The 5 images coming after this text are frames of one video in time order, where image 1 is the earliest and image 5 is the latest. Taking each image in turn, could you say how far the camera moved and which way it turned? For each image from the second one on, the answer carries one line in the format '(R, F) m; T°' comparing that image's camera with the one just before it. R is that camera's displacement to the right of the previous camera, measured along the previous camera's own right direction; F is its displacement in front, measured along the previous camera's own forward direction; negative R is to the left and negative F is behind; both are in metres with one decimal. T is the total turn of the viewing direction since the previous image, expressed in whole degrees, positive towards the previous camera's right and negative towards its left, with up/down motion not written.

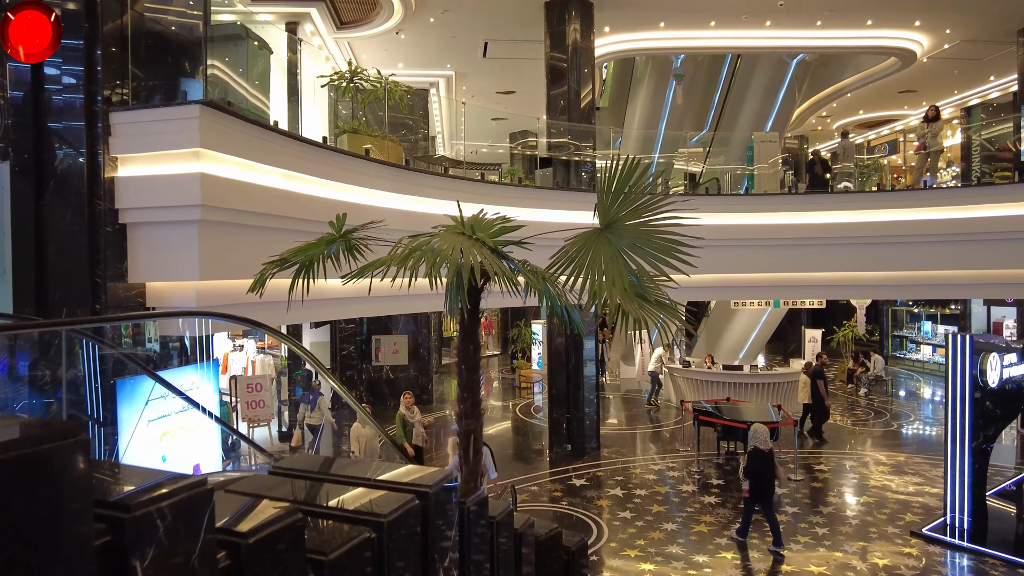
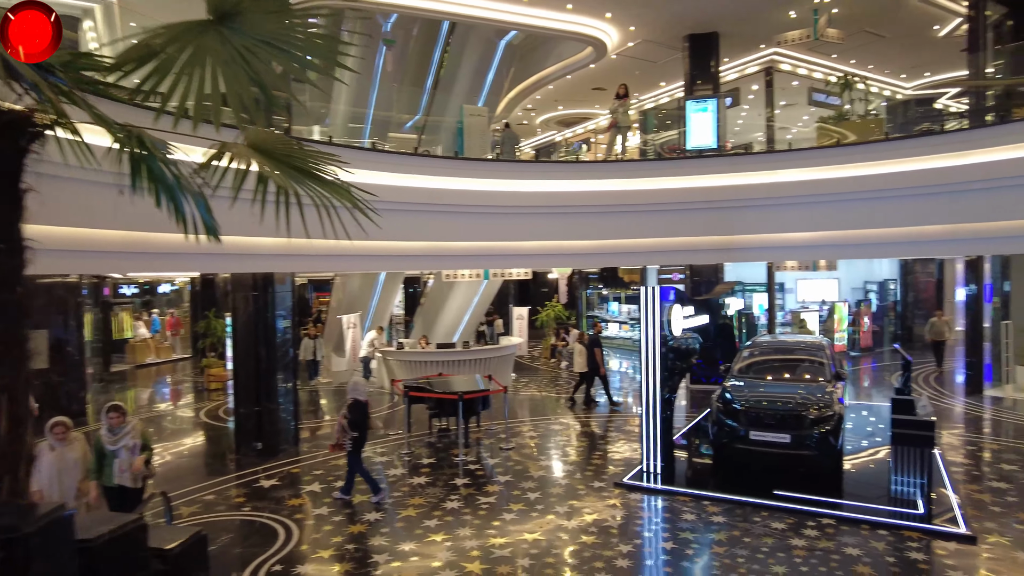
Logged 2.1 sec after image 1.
(+0.4, +1.0) m; +24°
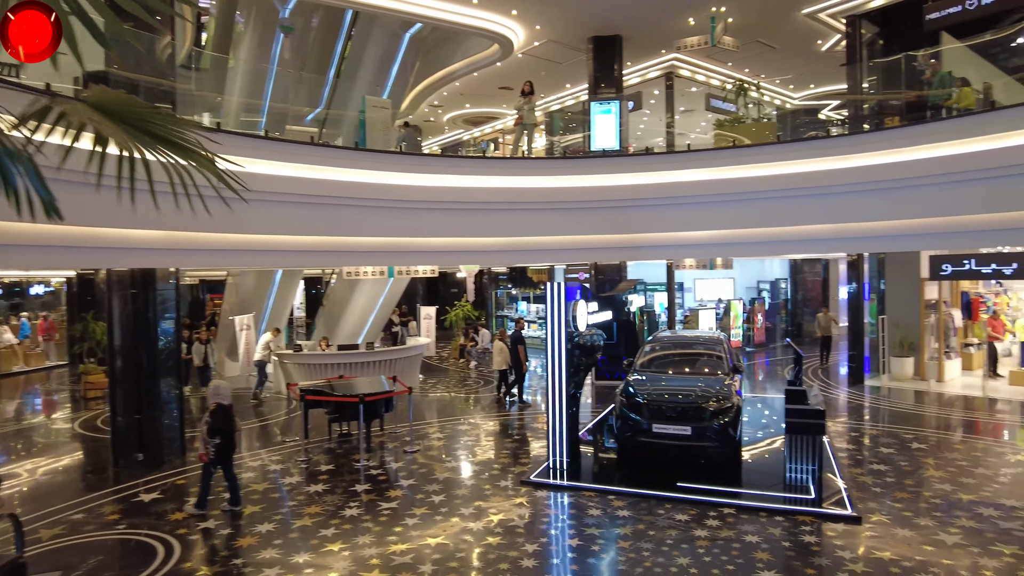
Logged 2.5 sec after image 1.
(+0.1, +0.2) m; +8°
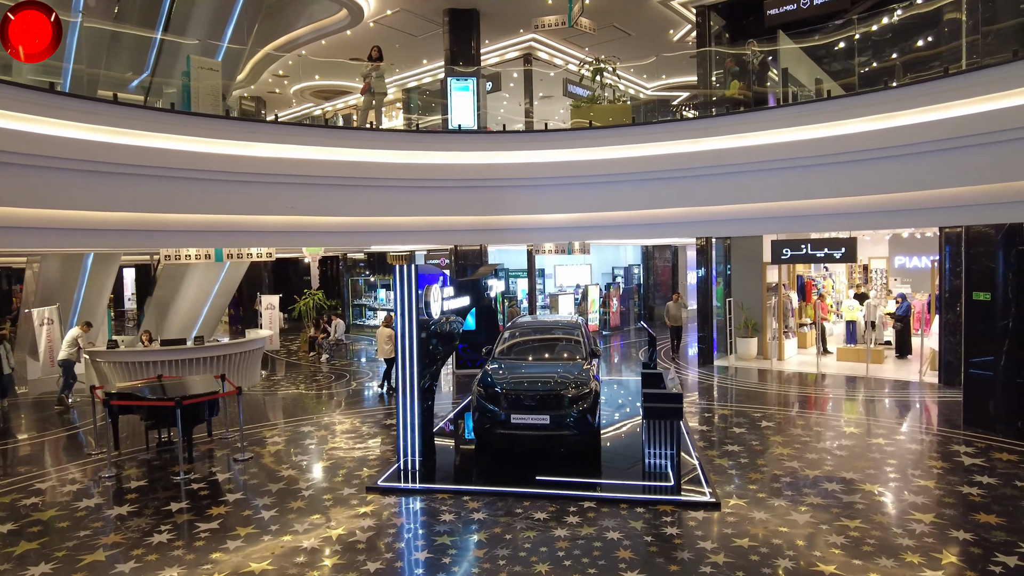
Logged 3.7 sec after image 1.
(+0.2, +0.6) m; +12°
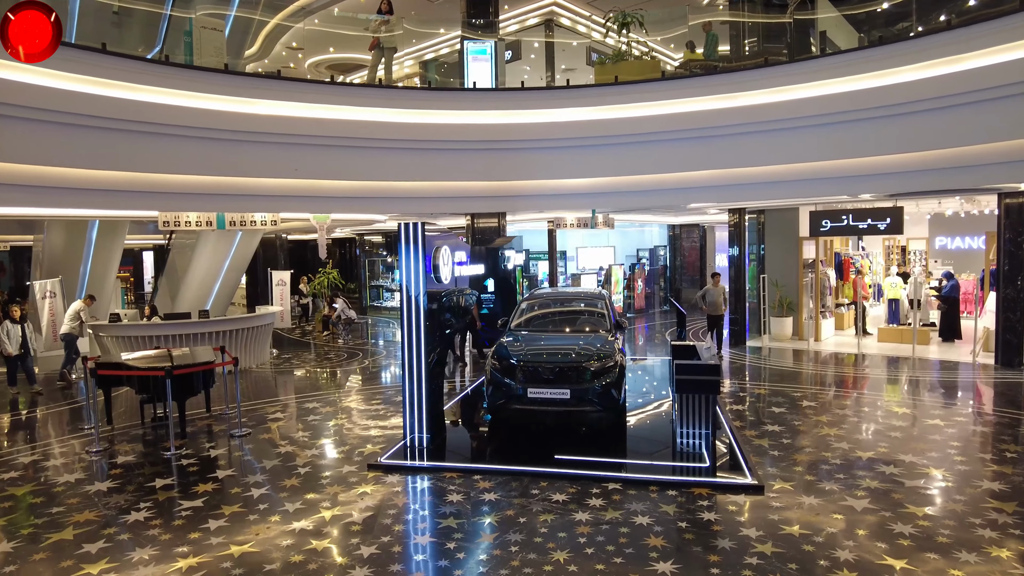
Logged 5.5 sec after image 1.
(0.0, +0.6) m; -2°
